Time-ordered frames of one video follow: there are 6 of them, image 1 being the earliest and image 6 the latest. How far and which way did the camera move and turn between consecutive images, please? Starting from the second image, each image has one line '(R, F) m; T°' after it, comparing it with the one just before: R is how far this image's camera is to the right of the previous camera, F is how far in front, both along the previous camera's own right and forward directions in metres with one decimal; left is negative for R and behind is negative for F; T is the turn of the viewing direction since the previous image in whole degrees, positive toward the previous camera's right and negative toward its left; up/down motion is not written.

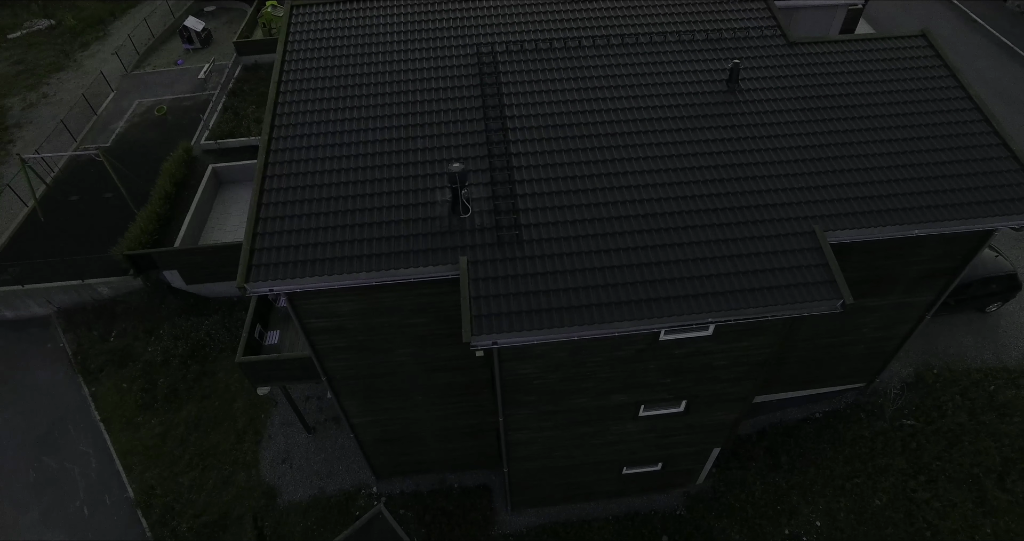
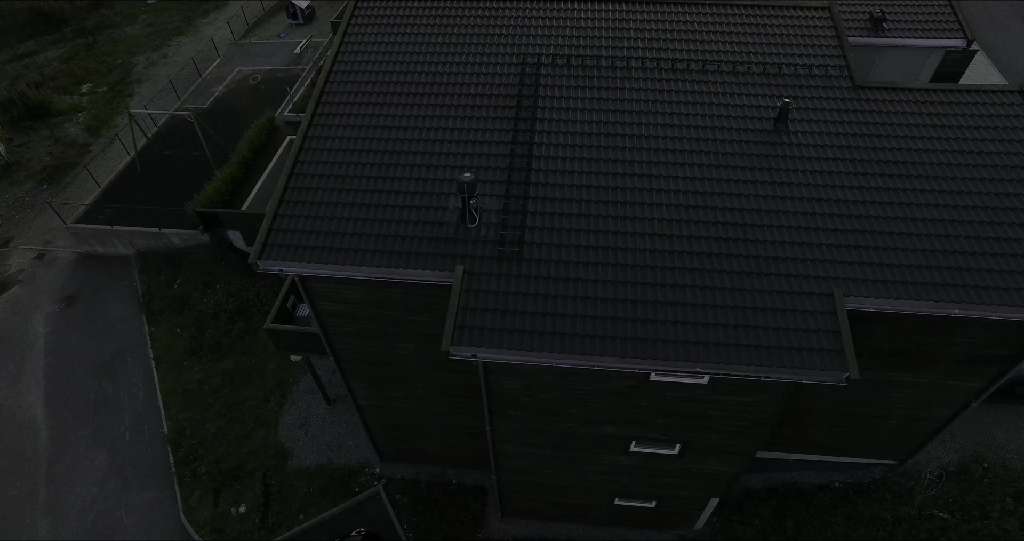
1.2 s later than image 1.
(+1.3, +0.1) m; -8°
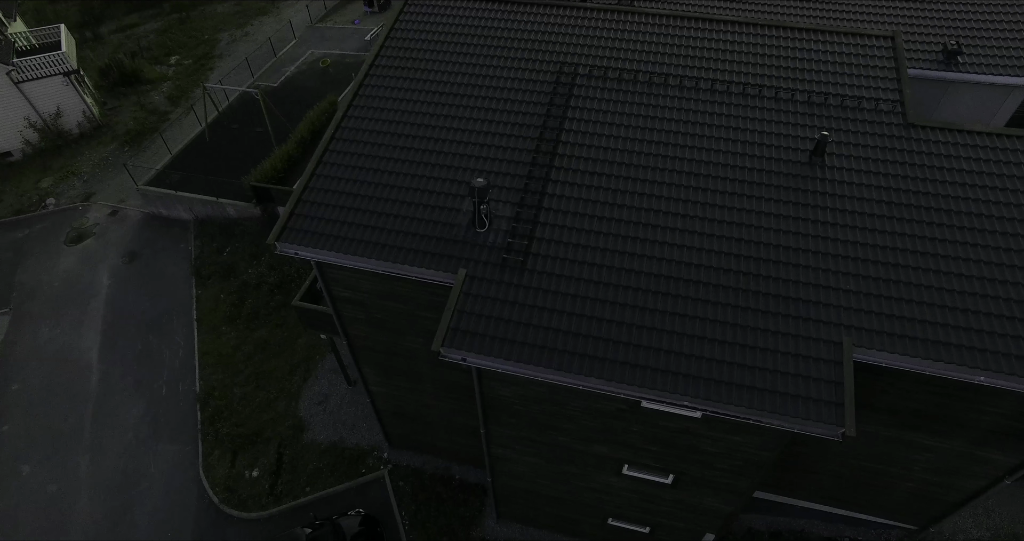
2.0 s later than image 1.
(+0.9, 0.0) m; -6°
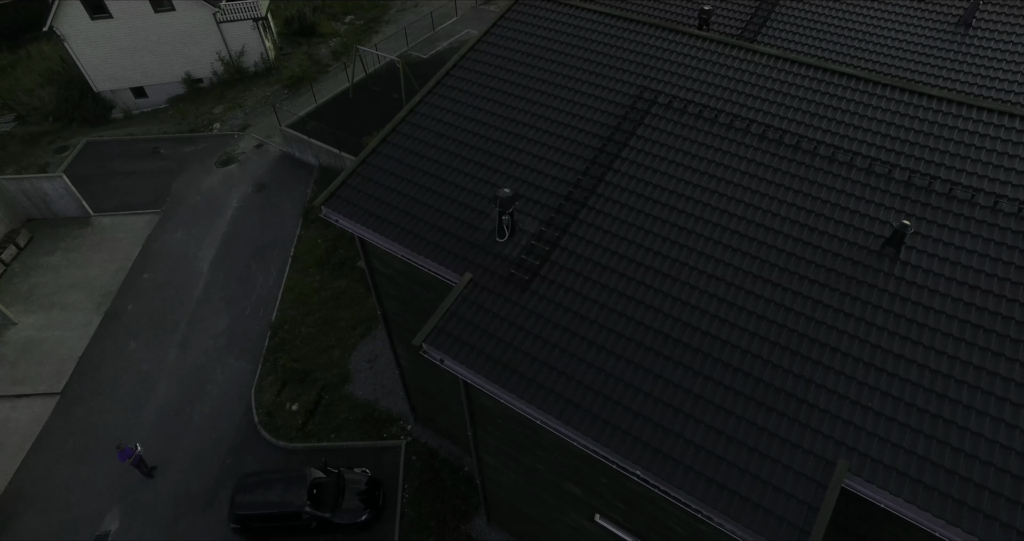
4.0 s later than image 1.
(+1.9, +0.4) m; -13°
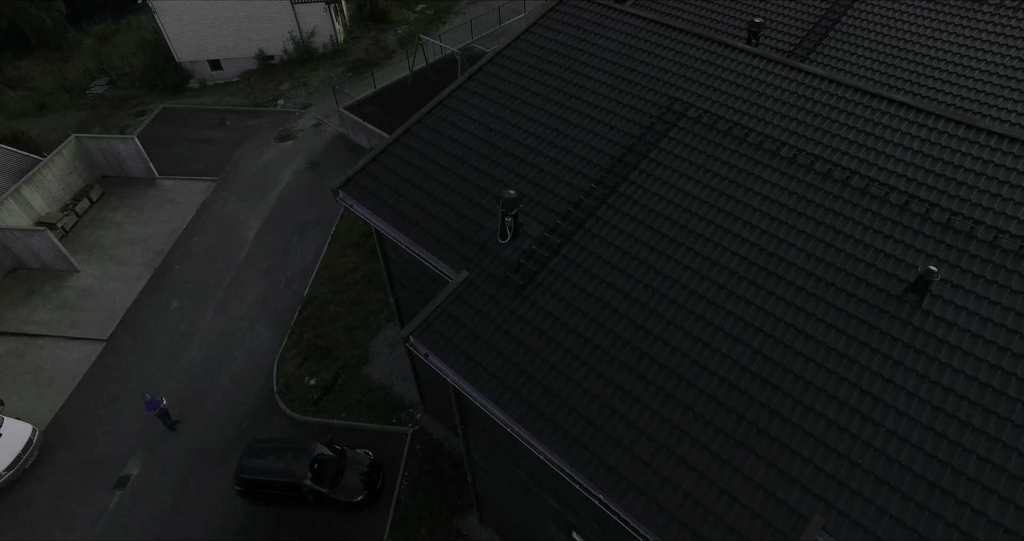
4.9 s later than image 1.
(+0.9, +0.2) m; -6°
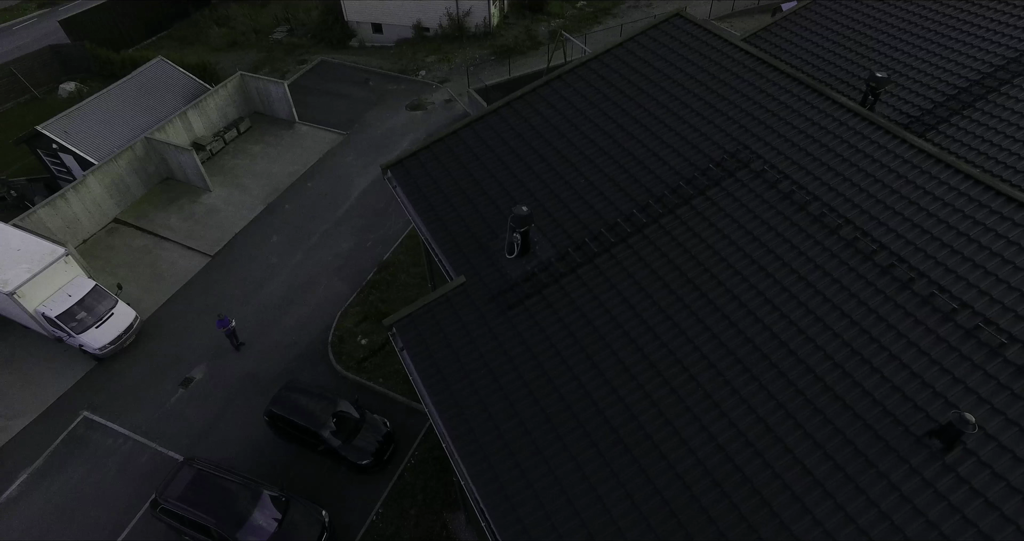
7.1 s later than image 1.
(+1.9, +0.6) m; -13°
